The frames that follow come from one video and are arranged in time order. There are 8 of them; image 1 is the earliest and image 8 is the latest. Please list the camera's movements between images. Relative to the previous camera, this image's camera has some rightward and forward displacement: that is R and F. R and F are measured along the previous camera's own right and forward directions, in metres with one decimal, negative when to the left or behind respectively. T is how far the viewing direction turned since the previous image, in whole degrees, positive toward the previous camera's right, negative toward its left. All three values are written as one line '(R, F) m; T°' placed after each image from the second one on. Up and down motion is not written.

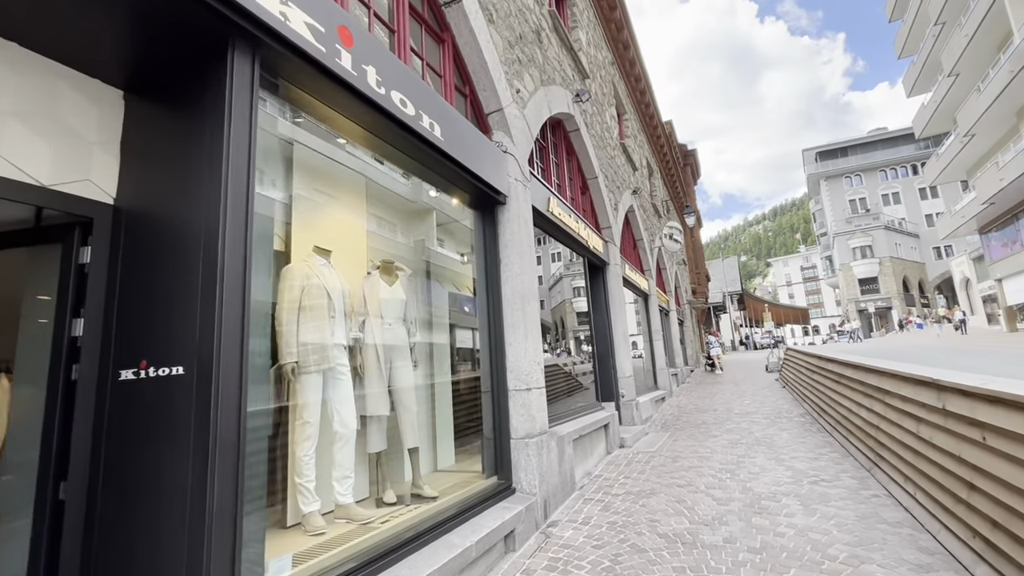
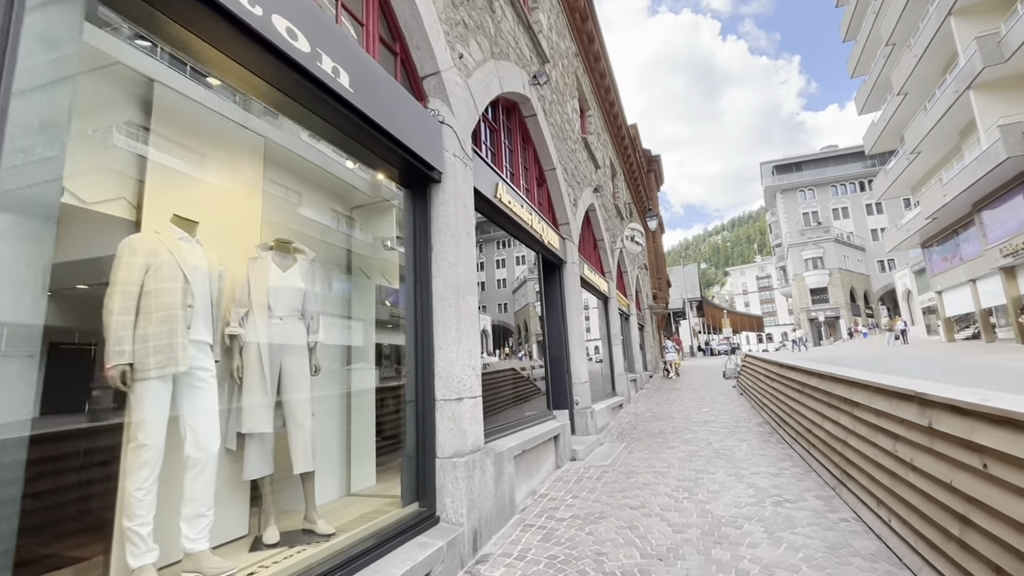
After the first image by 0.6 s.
(+0.3, +0.6) m; +4°
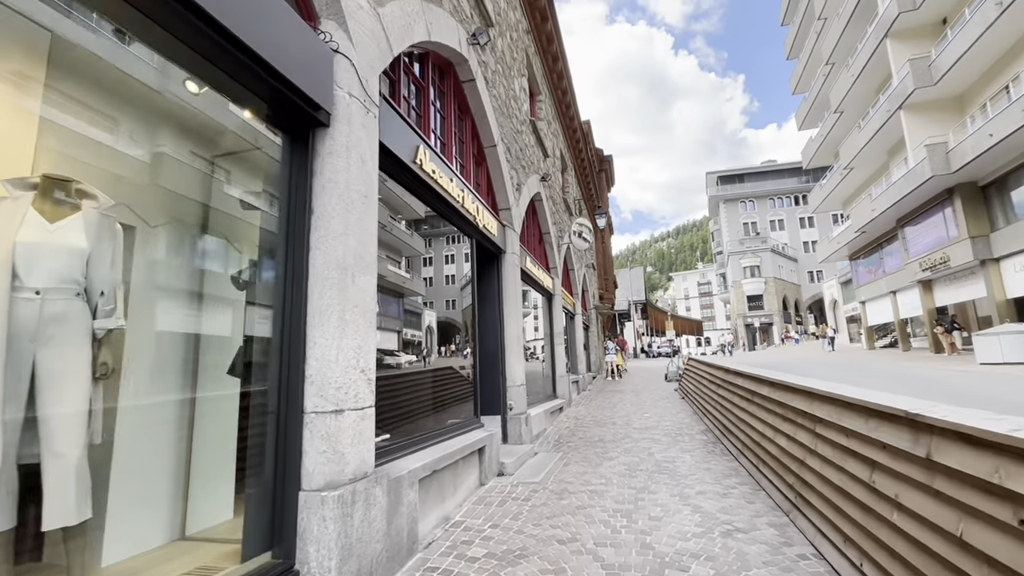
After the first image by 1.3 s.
(+0.3, +0.8) m; +6°
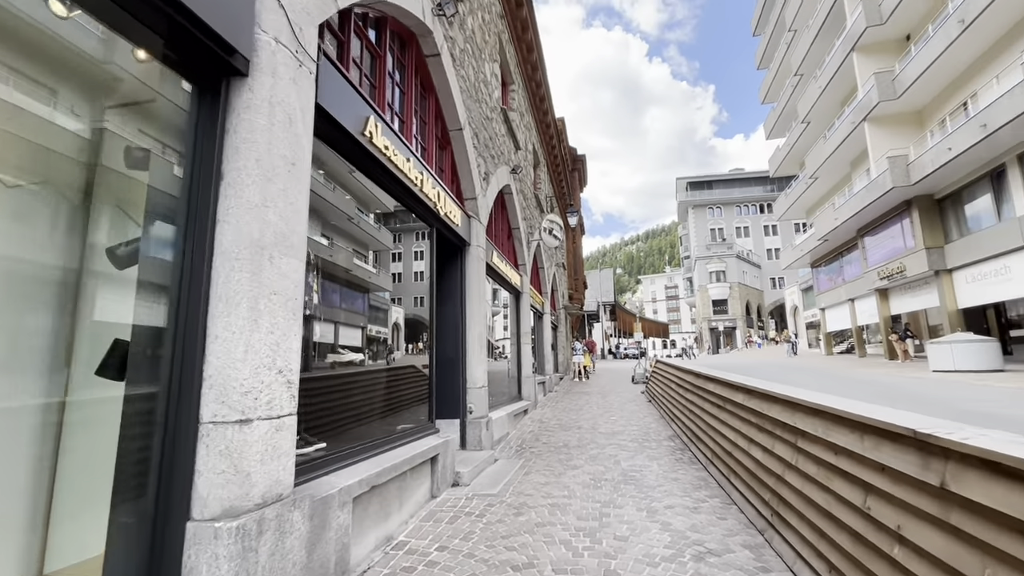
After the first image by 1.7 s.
(+0.1, +0.4) m; +4°
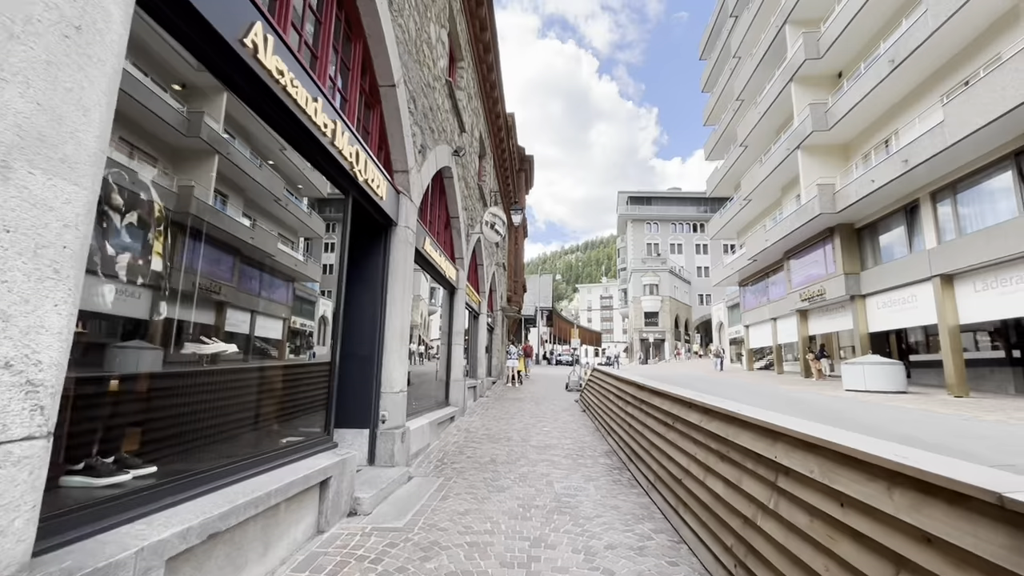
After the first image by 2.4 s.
(+0.1, +0.8) m; +7°
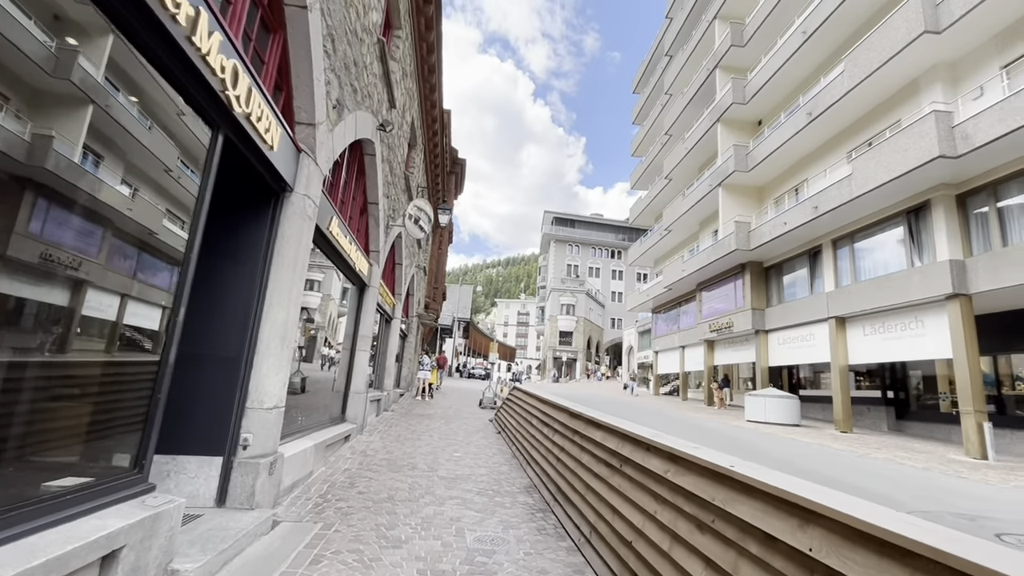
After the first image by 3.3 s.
(0.0, +1.0) m; +10°
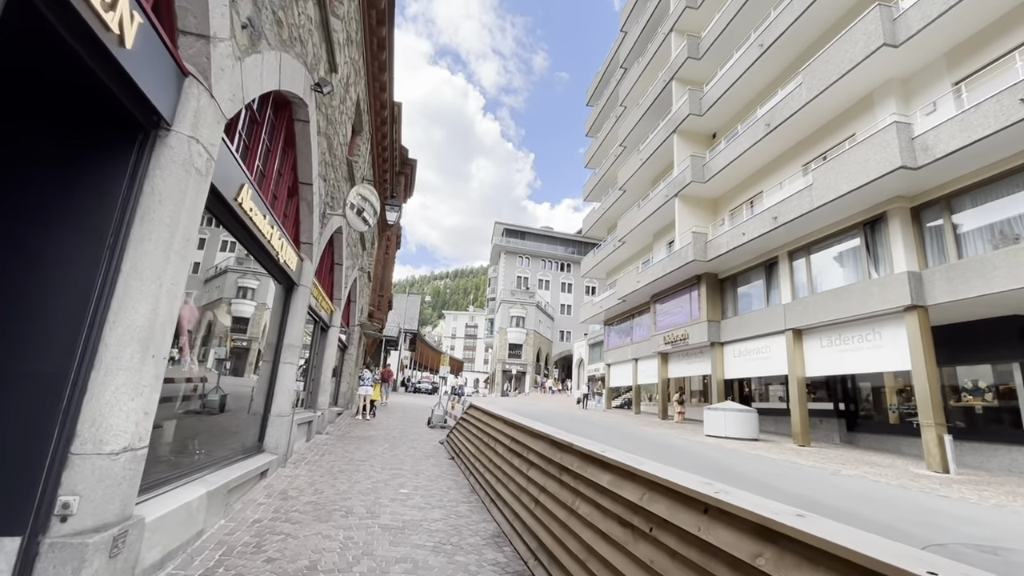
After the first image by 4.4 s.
(-0.2, +1.2) m; +6°
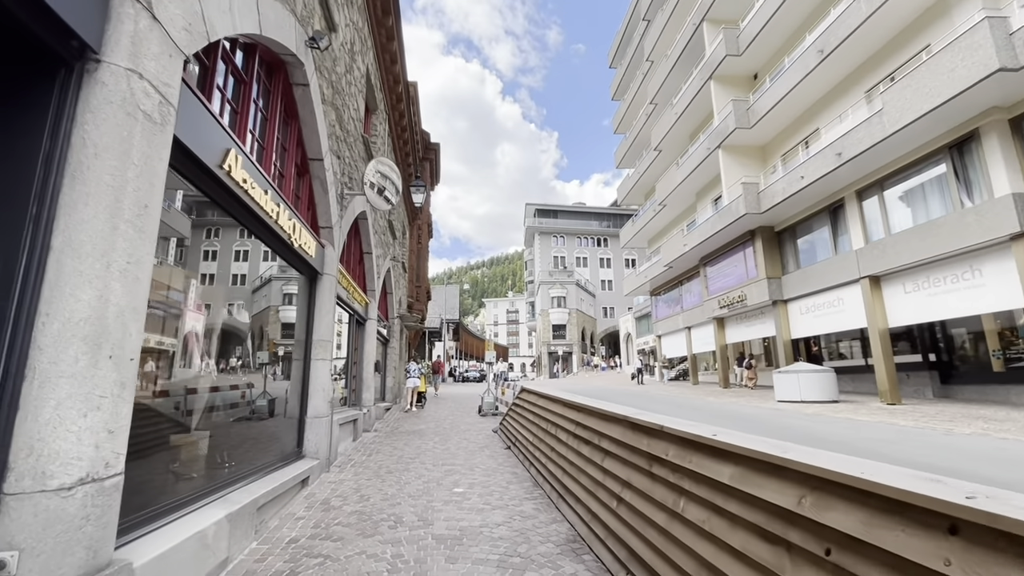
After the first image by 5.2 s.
(-0.1, +0.9) m; -5°
